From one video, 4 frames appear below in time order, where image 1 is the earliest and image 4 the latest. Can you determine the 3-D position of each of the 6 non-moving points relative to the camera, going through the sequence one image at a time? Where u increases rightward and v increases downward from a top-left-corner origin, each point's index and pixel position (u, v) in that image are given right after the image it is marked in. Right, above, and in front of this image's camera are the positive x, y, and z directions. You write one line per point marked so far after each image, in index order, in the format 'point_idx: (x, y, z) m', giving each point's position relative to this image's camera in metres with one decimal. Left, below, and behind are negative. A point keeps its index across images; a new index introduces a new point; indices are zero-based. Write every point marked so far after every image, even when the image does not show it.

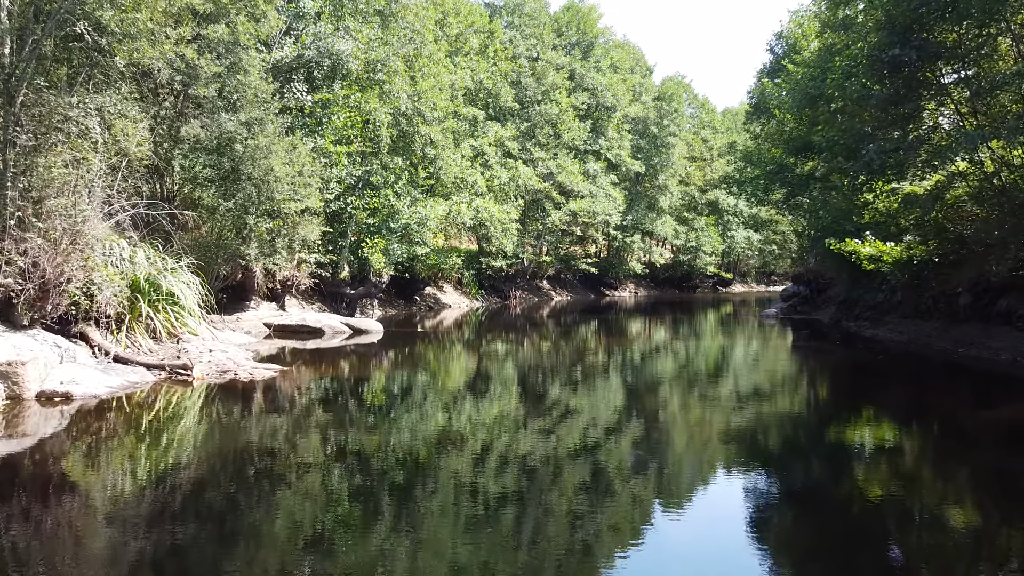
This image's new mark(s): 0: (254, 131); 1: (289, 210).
0: (-7.5, +4.6, +18.1) m
1: (-7.0, +2.4, +19.5) m
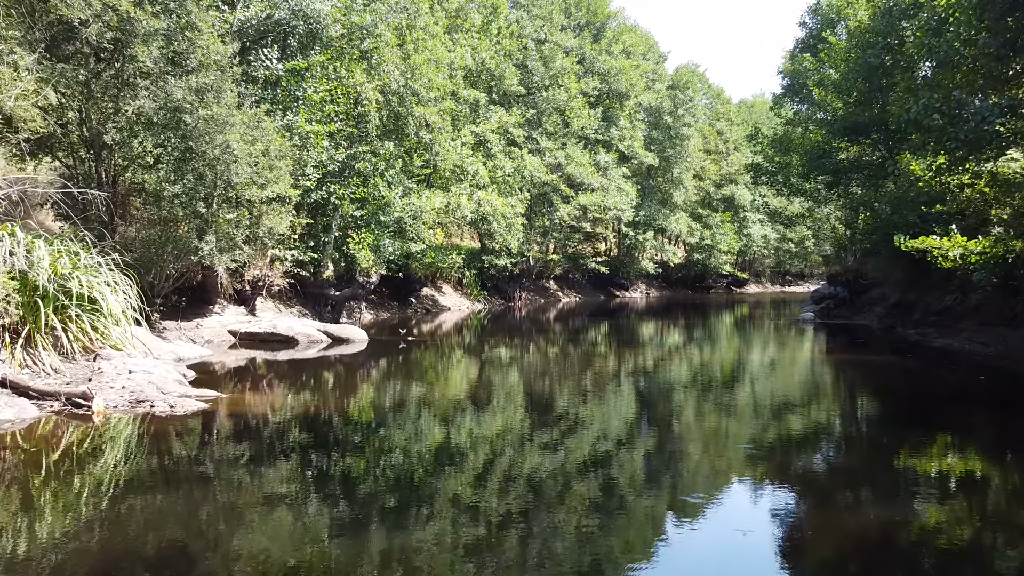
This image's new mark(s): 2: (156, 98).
0: (-7.4, +4.5, +15.1) m
1: (-6.9, +2.4, +16.5) m
2: (-8.3, +4.4, +14.6) m
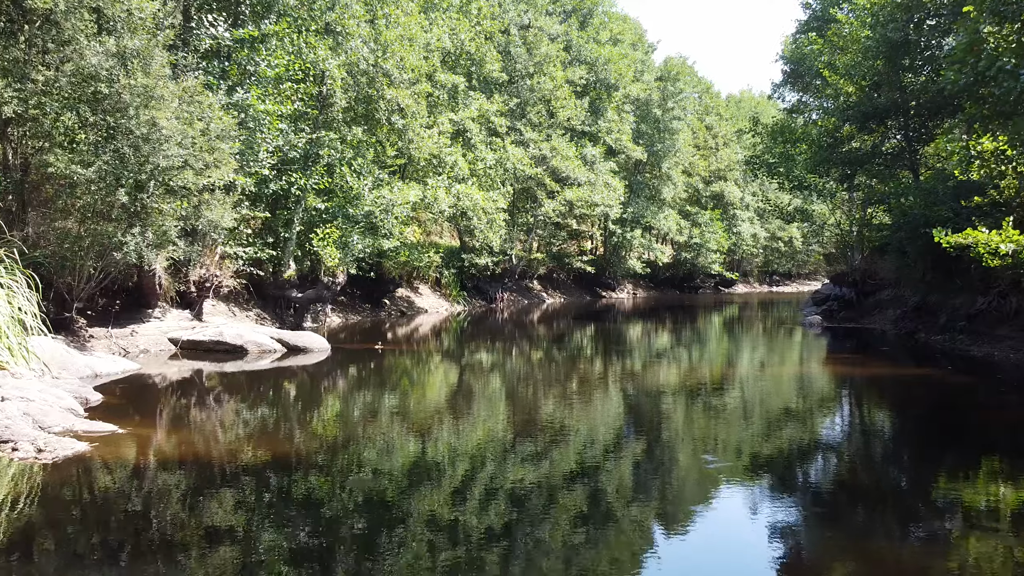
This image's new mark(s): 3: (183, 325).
0: (-7.8, +4.5, +12.8) m
1: (-7.3, +2.3, +14.2) m
2: (-8.6, +4.4, +12.2) m
3: (-9.2, -1.0, +17.7) m
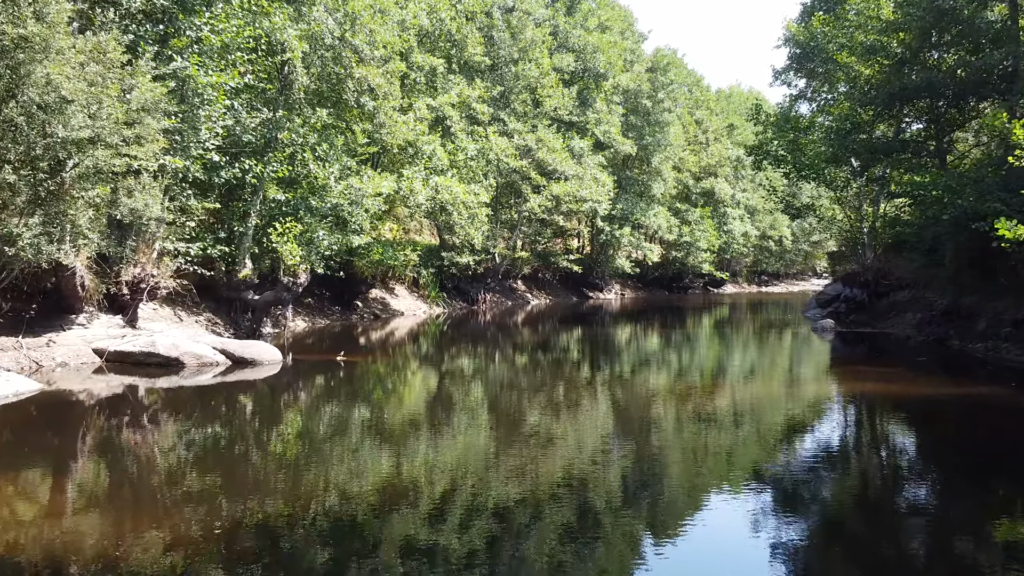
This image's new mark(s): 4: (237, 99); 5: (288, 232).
0: (-8.0, +4.5, +10.4) m
1: (-7.6, +2.3, +11.9) m
2: (-8.8, +4.3, +9.9) m
3: (-9.6, -1.1, +15.2) m
4: (-7.4, +5.1, +17.2) m
5: (-6.4, +1.6, +18.1) m
